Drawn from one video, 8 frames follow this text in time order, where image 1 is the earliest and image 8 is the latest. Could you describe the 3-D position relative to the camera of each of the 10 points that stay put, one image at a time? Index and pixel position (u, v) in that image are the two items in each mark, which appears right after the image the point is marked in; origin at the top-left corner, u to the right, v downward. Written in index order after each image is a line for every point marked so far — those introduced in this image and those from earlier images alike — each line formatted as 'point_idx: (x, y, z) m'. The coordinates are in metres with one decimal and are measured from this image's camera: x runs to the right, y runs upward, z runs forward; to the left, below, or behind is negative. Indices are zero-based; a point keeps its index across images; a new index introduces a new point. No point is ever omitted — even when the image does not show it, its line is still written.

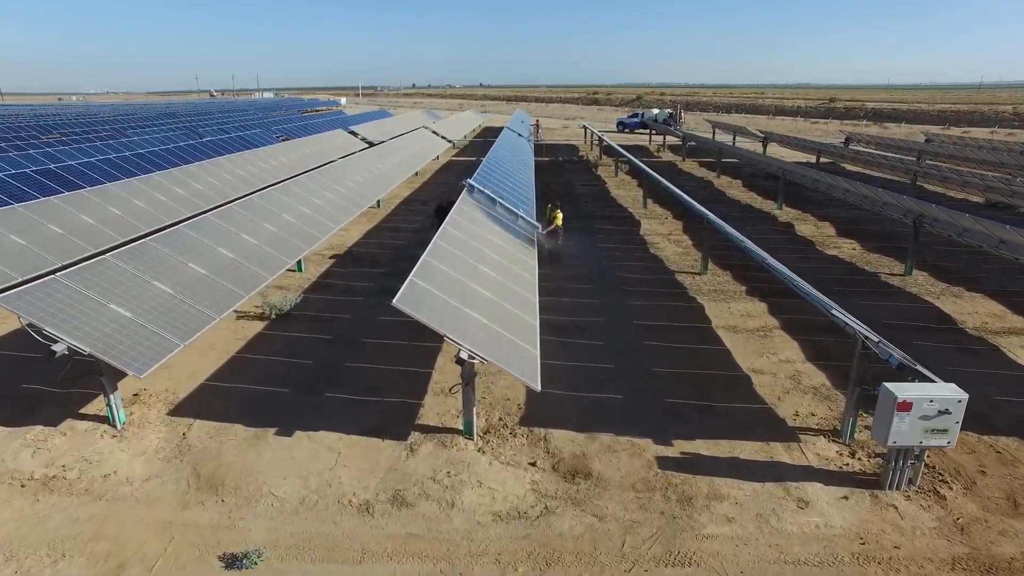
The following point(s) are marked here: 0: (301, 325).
0: (-3.9, -0.7, +12.2) m
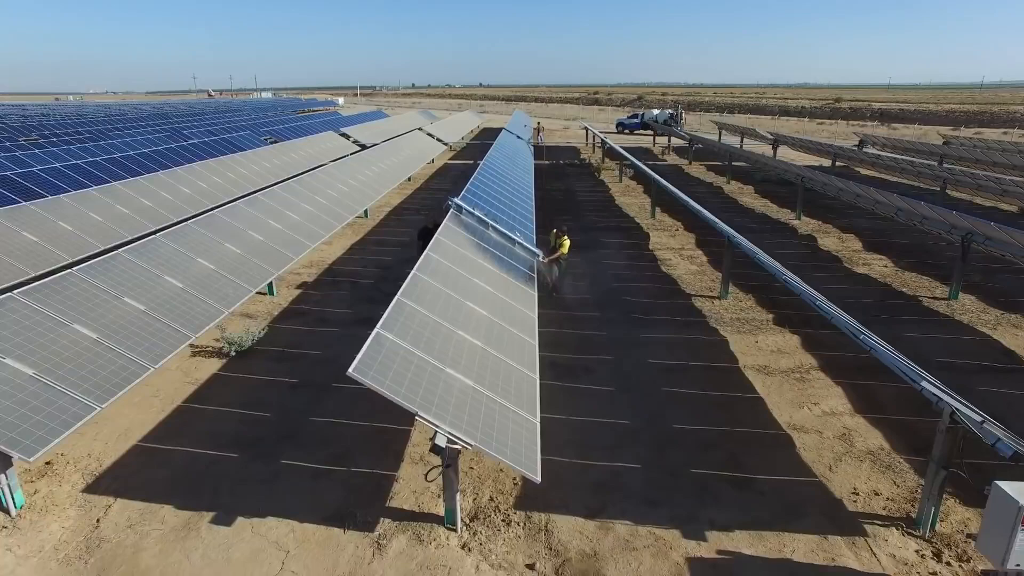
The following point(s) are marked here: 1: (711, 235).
0: (-4.0, -1.2, +10.6) m
1: (+5.8, +1.5, +19.1) m
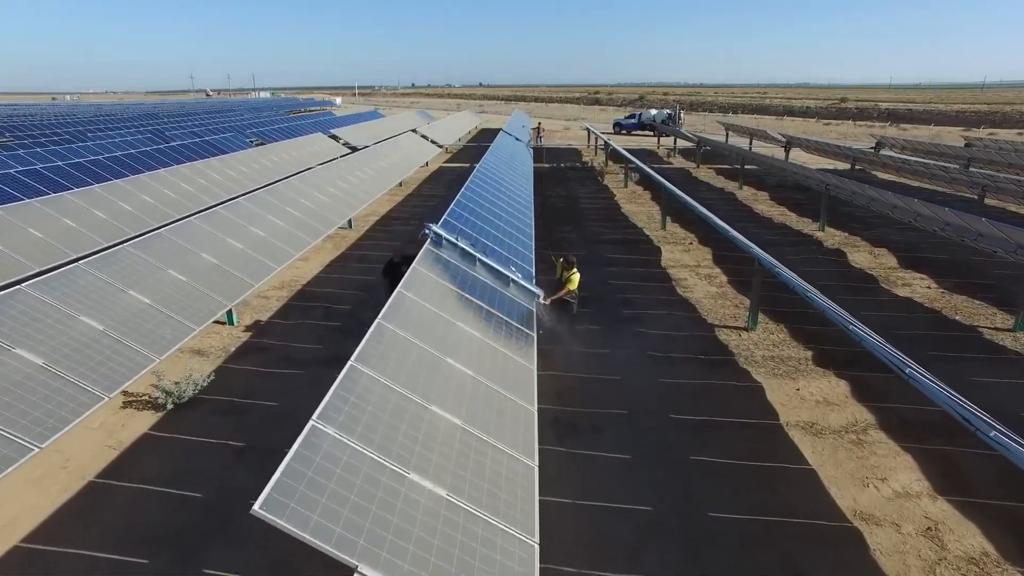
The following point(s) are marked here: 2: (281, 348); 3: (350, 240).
0: (-4.1, -1.7, +8.8) m
1: (+5.7, +1.0, +17.3) m
2: (-3.9, -1.0, +11.0) m
3: (-4.6, +1.3, +18.7) m
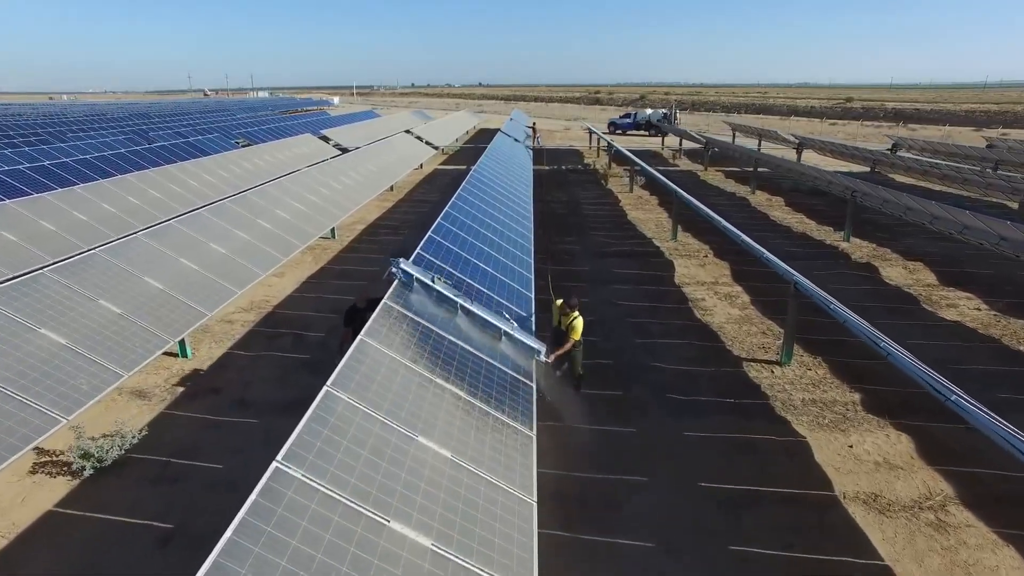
0: (-4.1, -2.2, +7.2) m
1: (+5.6, +0.6, +15.7) m
2: (-4.0, -1.5, +9.4) m
3: (-4.7, +0.9, +17.1) m
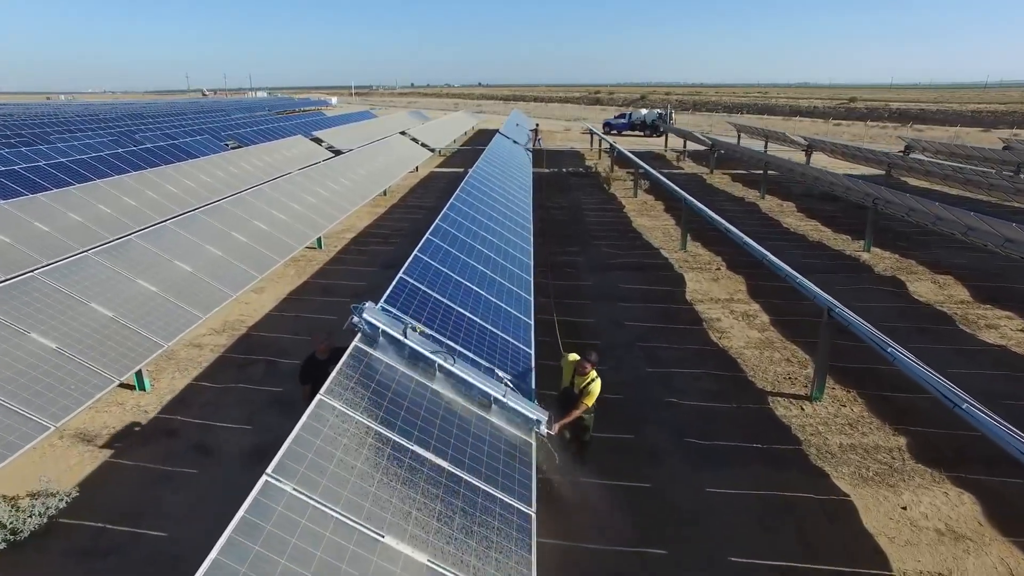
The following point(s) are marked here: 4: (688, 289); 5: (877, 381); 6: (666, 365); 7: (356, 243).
0: (-4.2, -2.5, +6.0) m
1: (+5.6, +0.3, +14.6) m
2: (-4.0, -1.8, +8.3) m
3: (-4.7, +0.6, +15.9) m
4: (+3.7, 0.0, +13.7) m
5: (+5.2, -1.3, +9.4) m
6: (+2.4, -1.2, +10.2) m
7: (-4.3, +1.2, +18.1) m
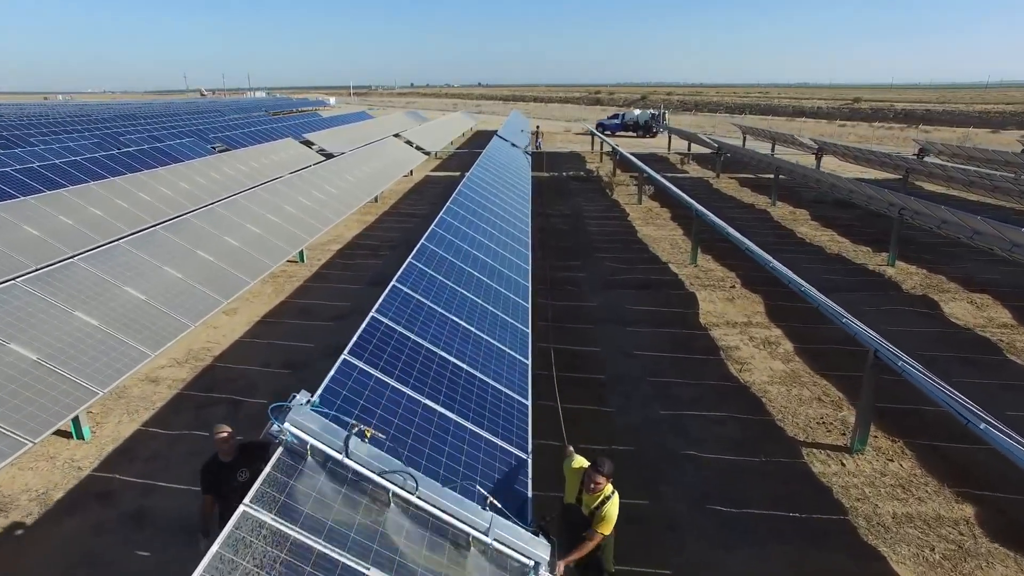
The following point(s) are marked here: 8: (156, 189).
0: (-4.2, -2.9, +4.8) m
1: (+5.5, -0.2, +13.4) m
2: (-4.1, -2.2, +7.1) m
3: (-4.8, +0.1, +14.7) m
4: (+3.6, -0.4, +12.5) m
5: (+5.1, -1.7, +8.2) m
6: (+2.3, -1.6, +9.0) m
7: (-4.4, +0.8, +16.9) m
8: (-10.0, +2.8, +18.3) m
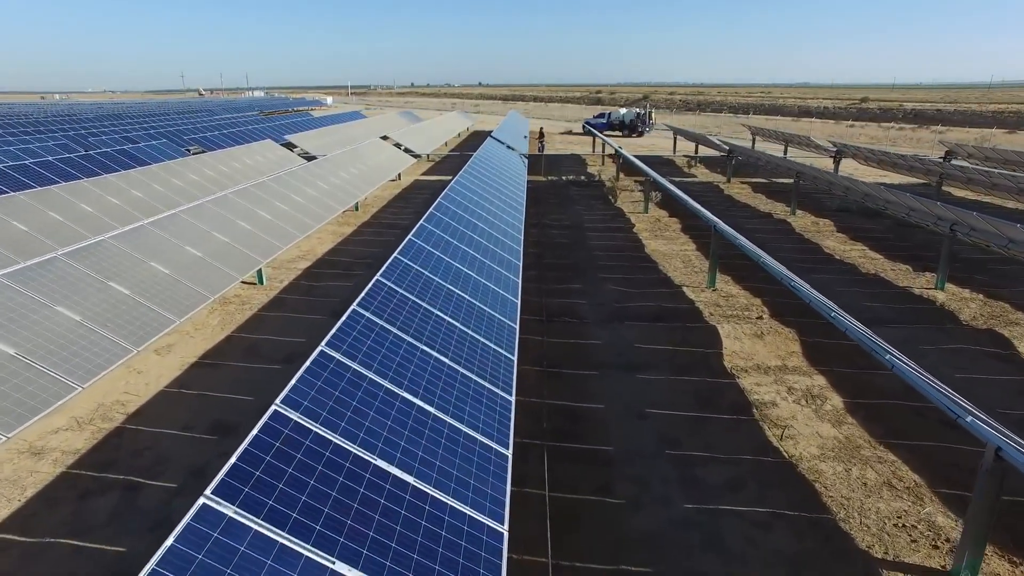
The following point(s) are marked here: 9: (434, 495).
0: (-4.5, -3.5, +2.7) m
1: (+5.3, -0.7, +11.2) m
2: (-4.3, -2.8, +4.9) m
3: (-5.0, -0.4, +12.6) m
4: (+3.4, -1.0, +10.4) m
5: (+4.9, -2.3, +6.1) m
6: (+2.1, -2.2, +6.8) m
7: (-4.6, +0.3, +14.8) m
8: (-10.2, +2.2, +16.2) m
9: (-0.5, -1.4, +4.9) m
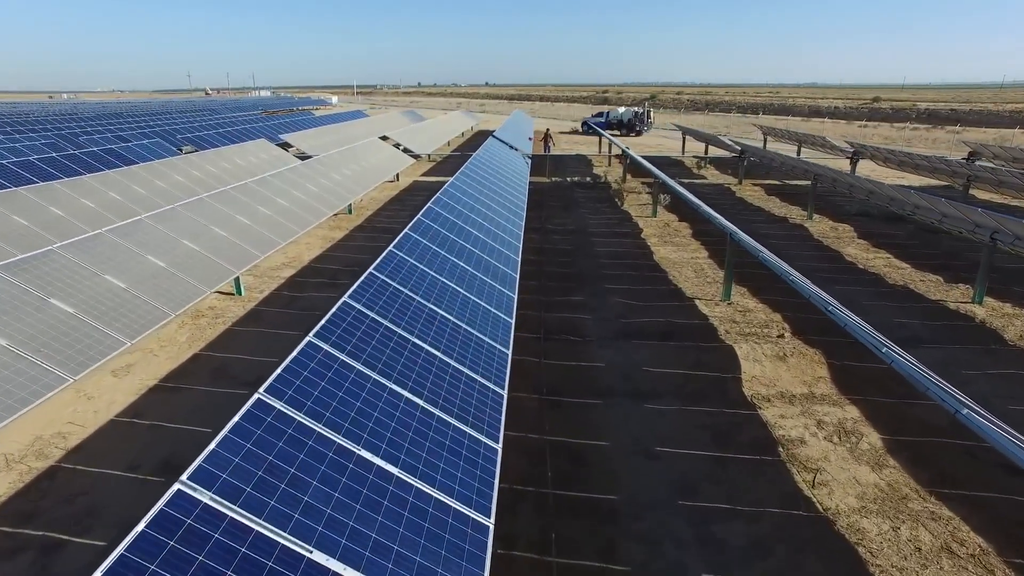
0: (-4.6, -3.7, +1.6) m
1: (+5.2, -1.0, +10.1) m
2: (-4.4, -3.0, +3.9) m
3: (-5.1, -0.6, +11.5) m
4: (+3.3, -1.3, +9.2) m
5: (+4.8, -2.5, +4.9) m
6: (+2.0, -2.4, +5.7) m
7: (-4.6, +0.1, +13.7) m
8: (-10.2, +2.0, +15.2) m
9: (-0.7, -1.7, +3.8) m
